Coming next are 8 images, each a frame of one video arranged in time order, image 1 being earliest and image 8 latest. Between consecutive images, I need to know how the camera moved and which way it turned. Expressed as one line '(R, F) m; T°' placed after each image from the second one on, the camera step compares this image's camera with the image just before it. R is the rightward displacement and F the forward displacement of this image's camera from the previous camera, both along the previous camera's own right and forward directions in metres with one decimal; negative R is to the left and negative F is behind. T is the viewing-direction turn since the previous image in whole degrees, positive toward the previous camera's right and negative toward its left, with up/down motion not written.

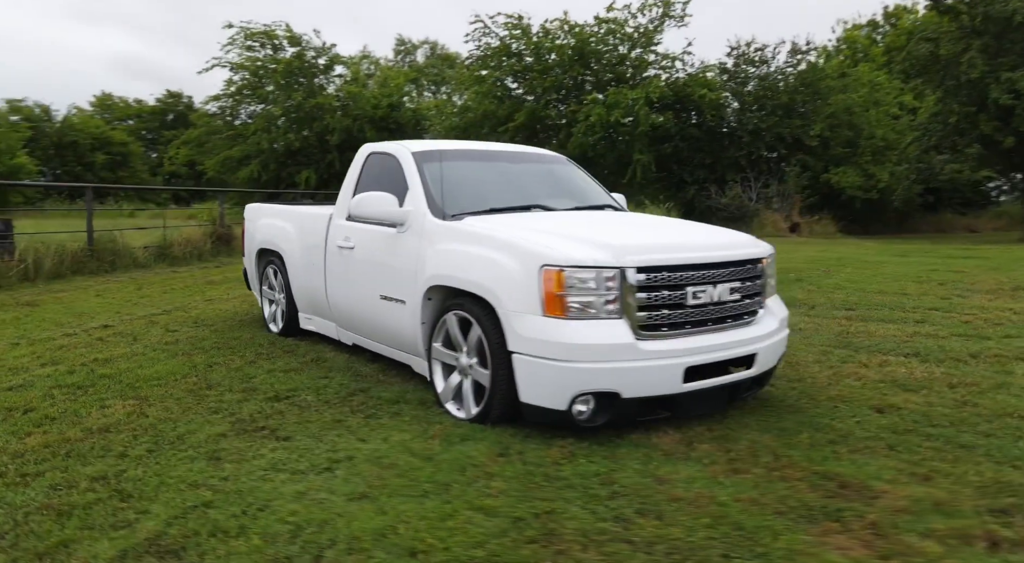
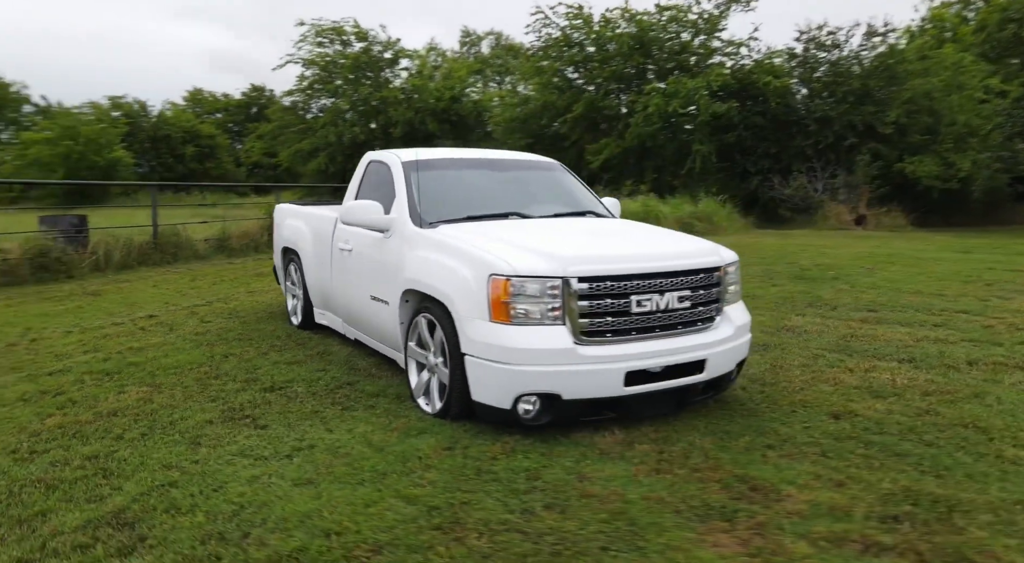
(+0.6, -0.1) m; -6°
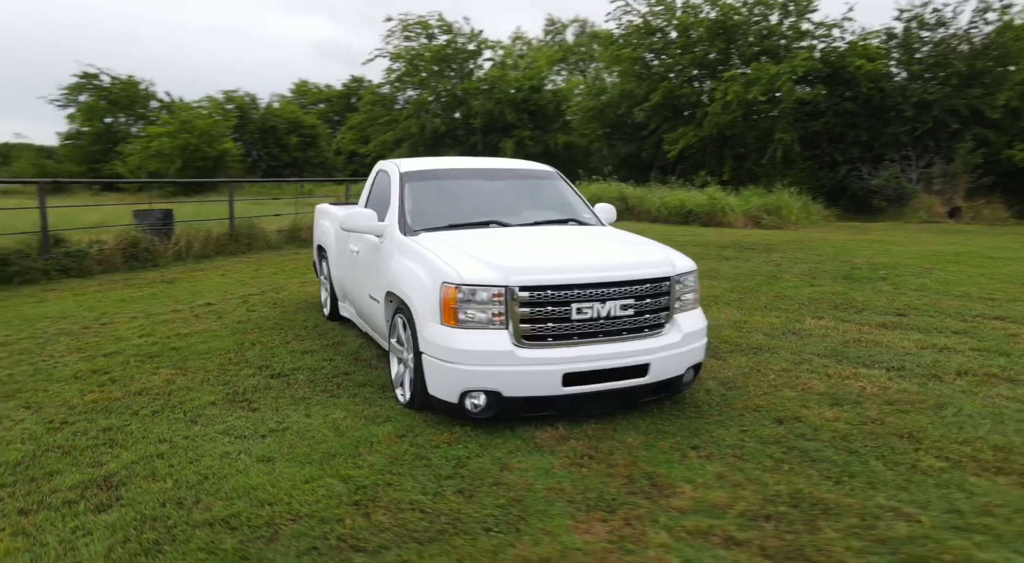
(+0.8, -0.2) m; -8°
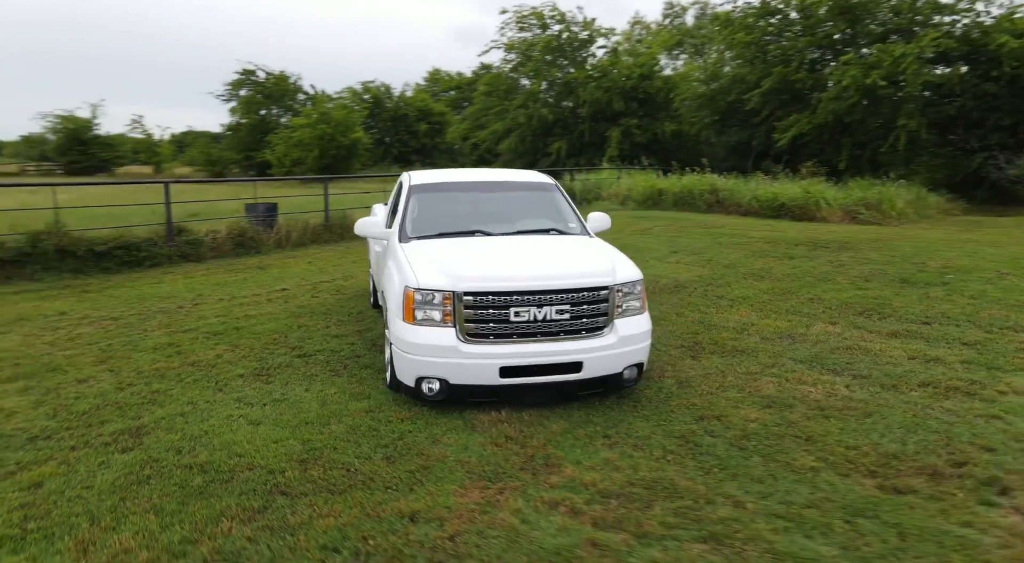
(+1.0, -0.4) m; -10°
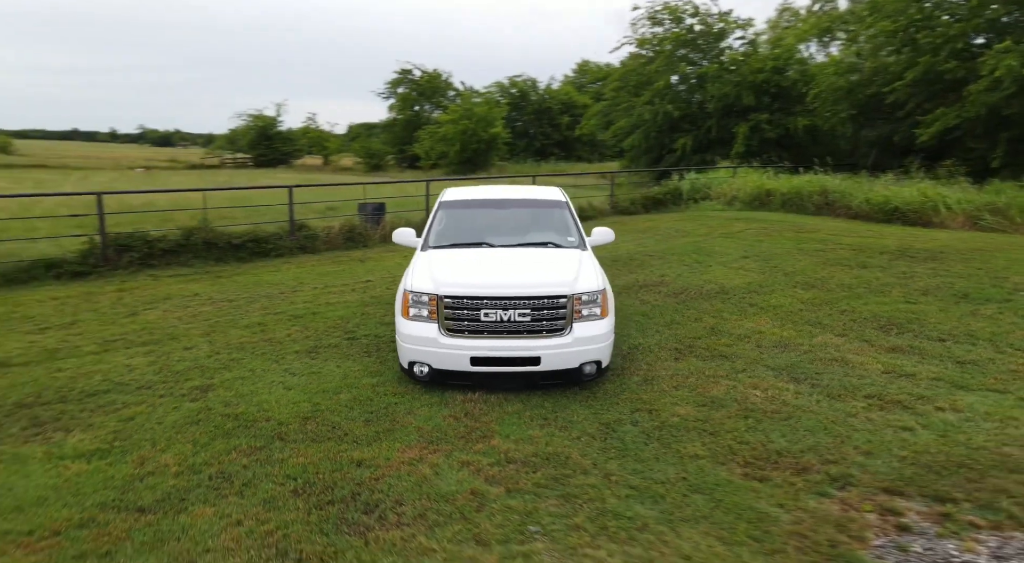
(+1.2, -0.6) m; -12°
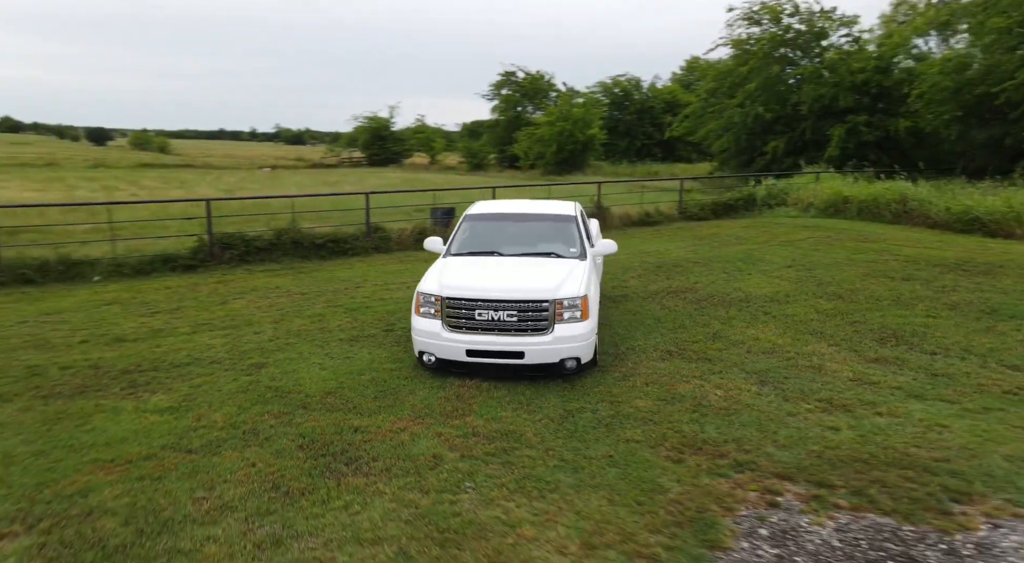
(+0.8, -0.7) m; -8°
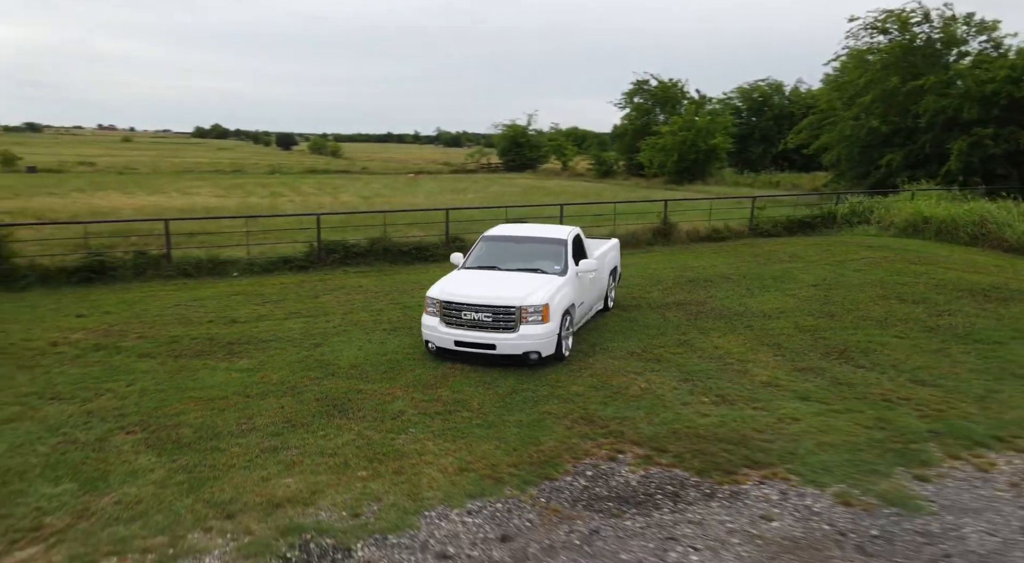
(+1.5, -1.3) m; -11°
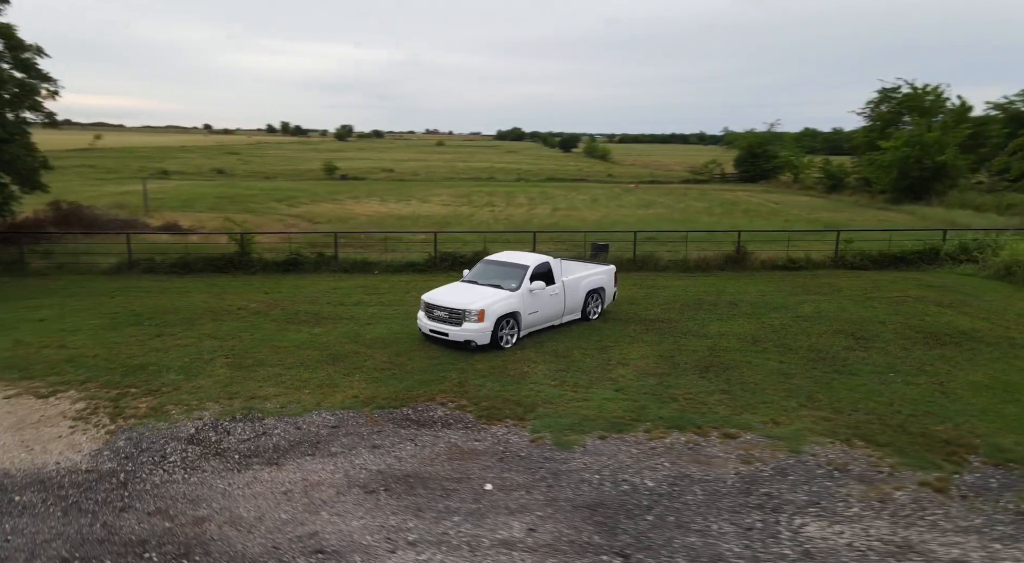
(+3.7, -2.0) m; -18°
